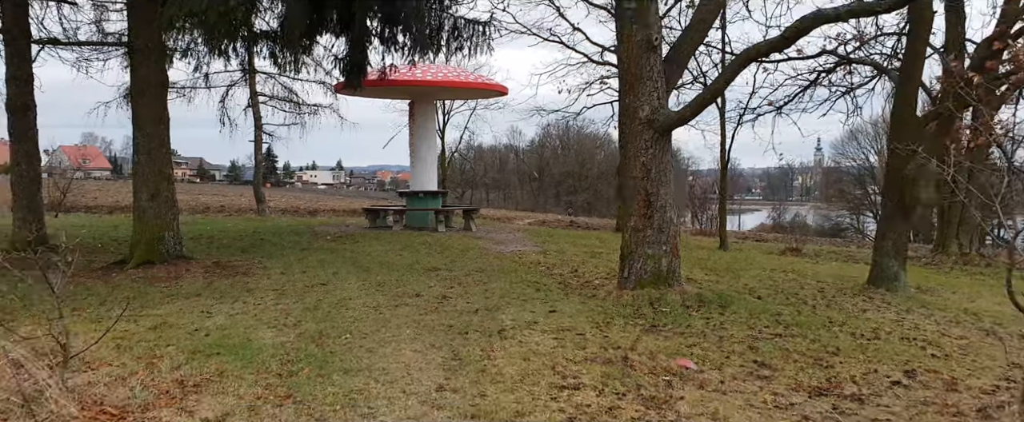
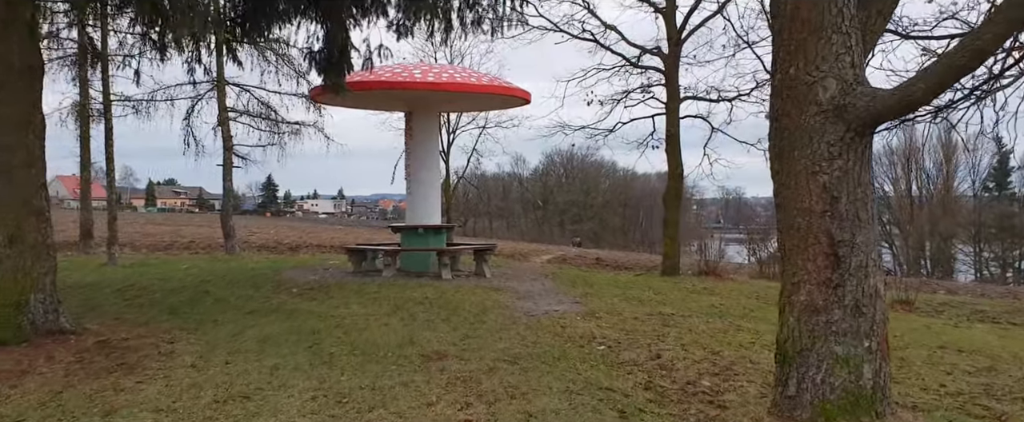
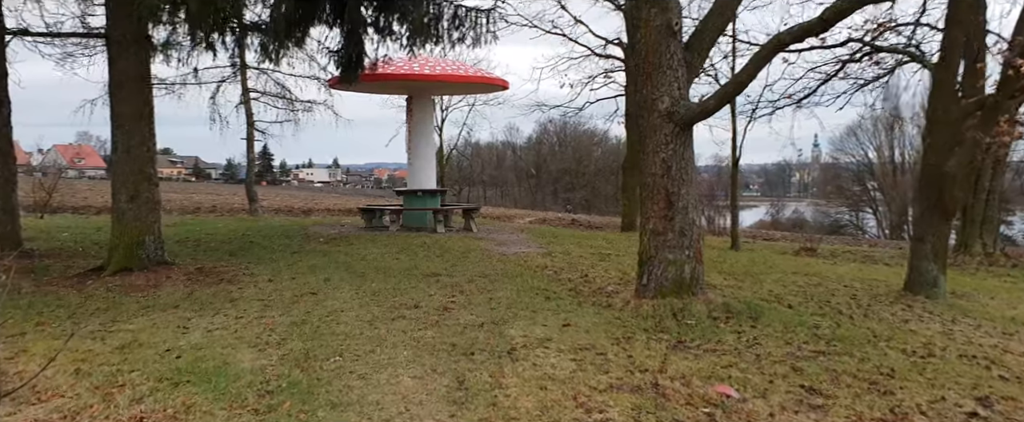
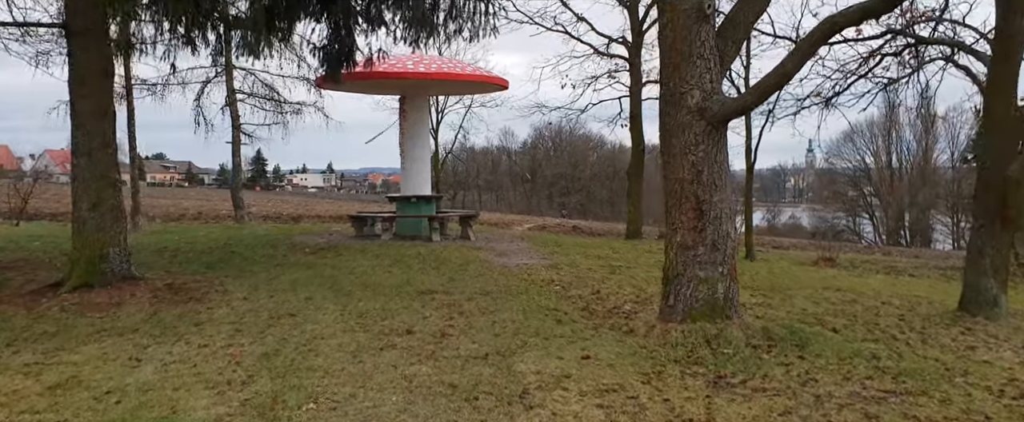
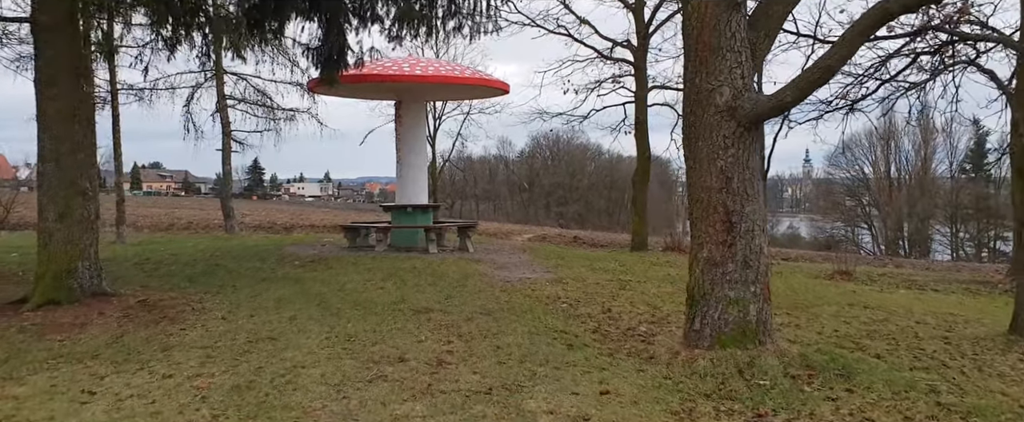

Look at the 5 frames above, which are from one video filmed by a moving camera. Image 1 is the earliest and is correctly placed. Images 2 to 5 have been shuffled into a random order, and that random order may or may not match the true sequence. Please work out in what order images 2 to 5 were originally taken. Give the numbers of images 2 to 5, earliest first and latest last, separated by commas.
3, 4, 5, 2
